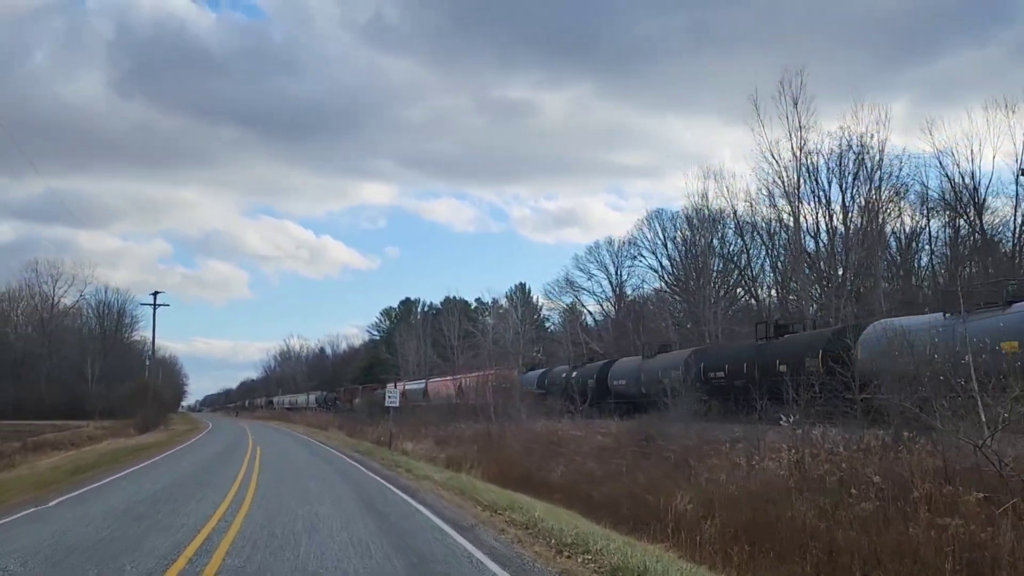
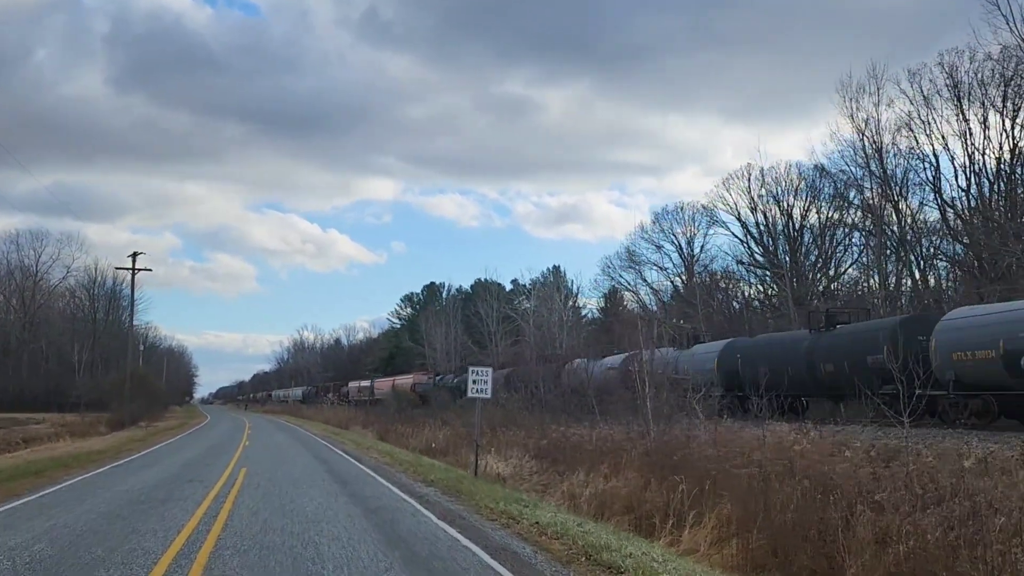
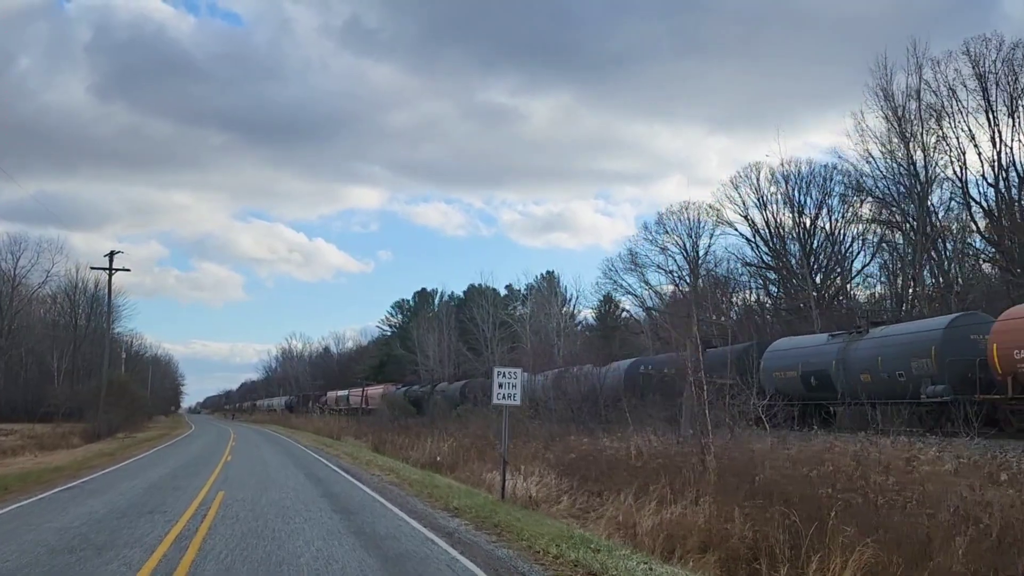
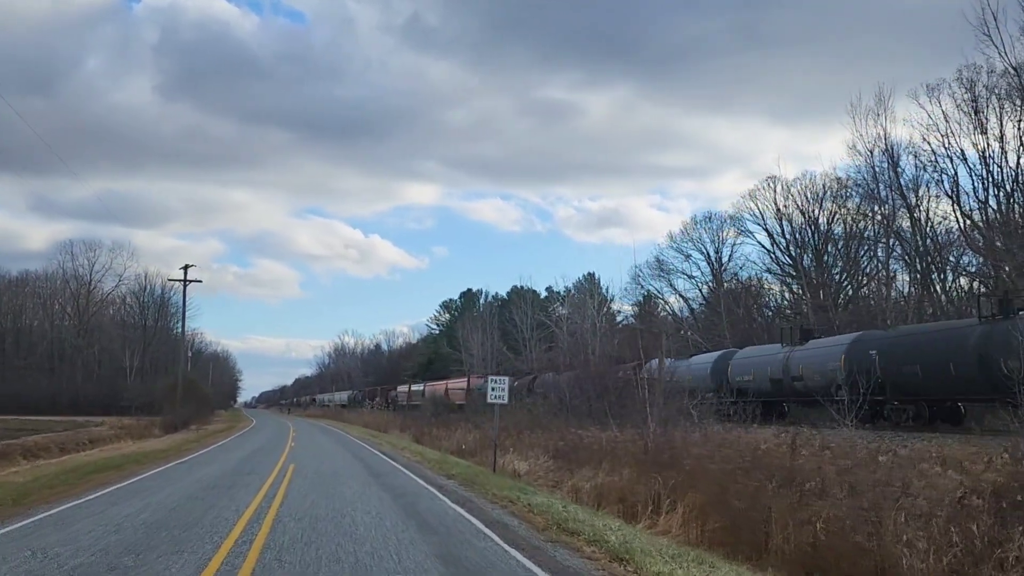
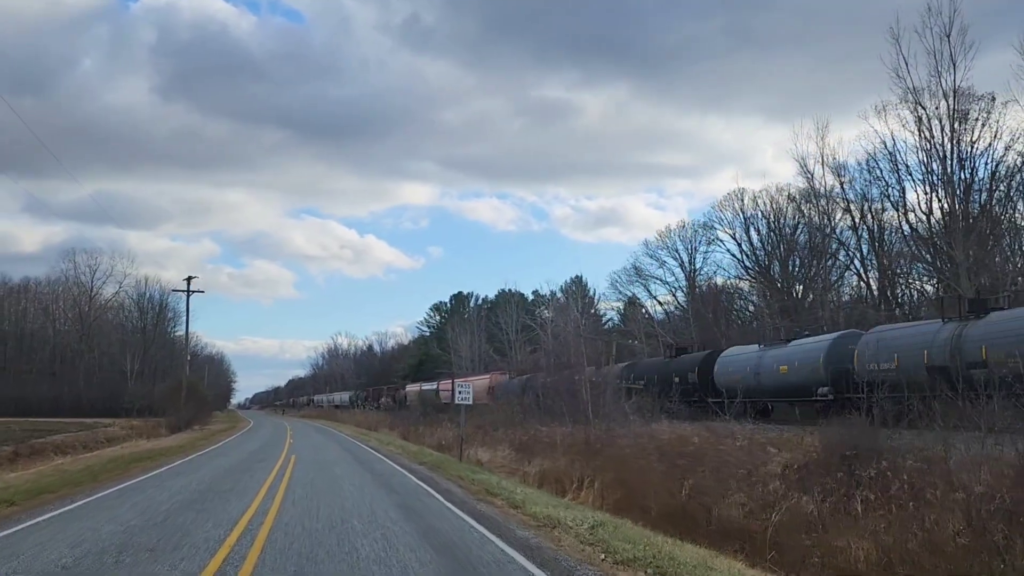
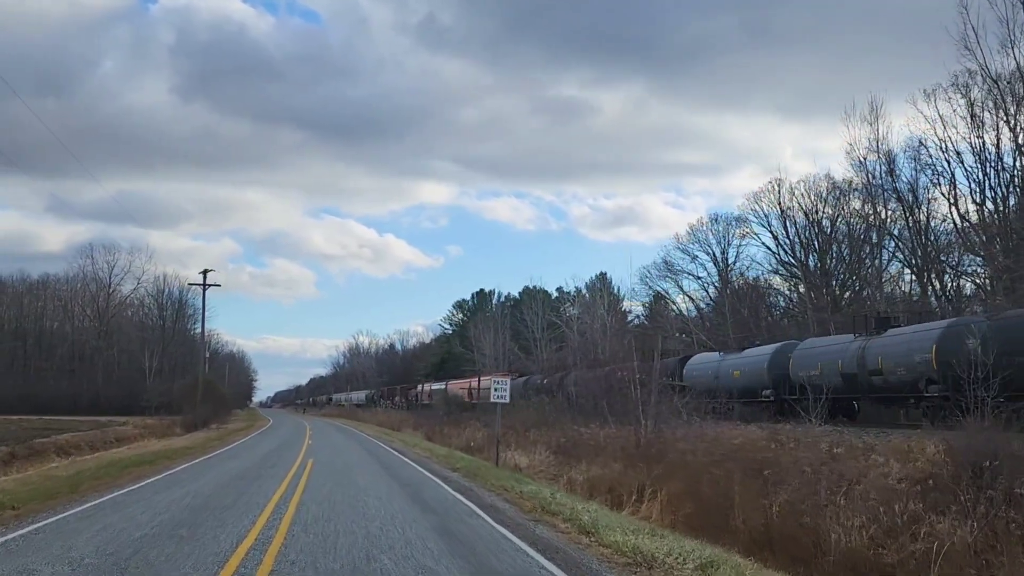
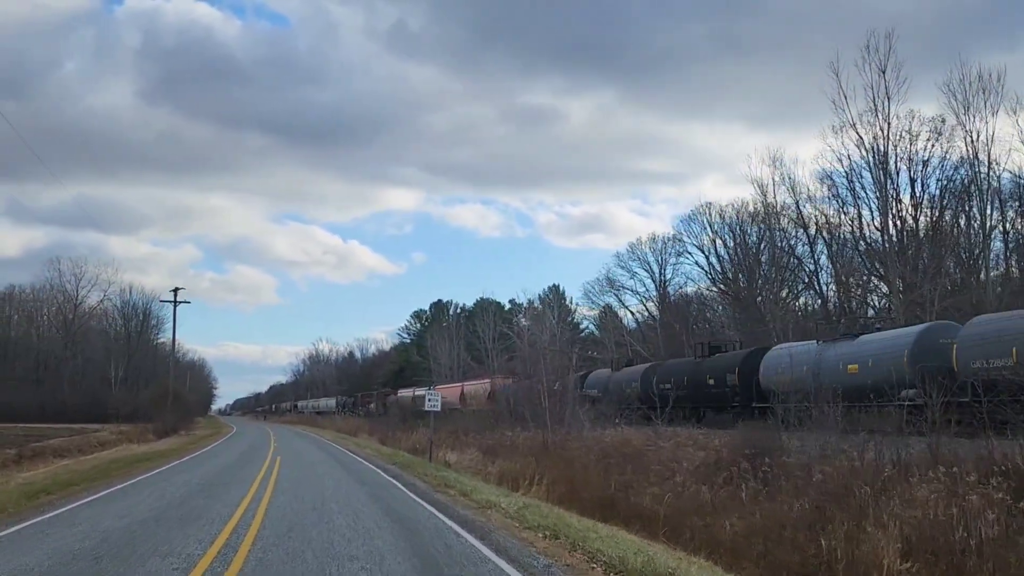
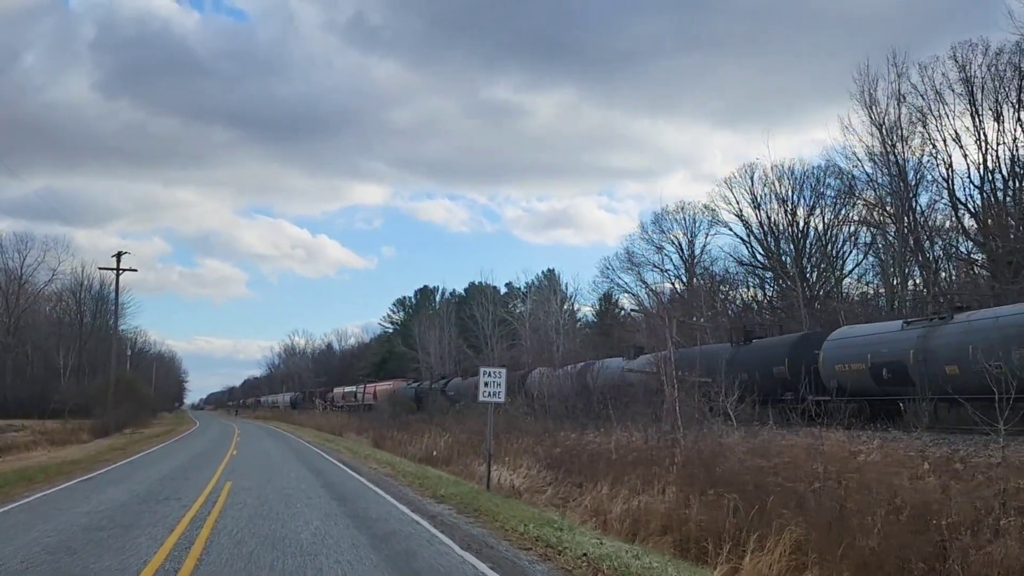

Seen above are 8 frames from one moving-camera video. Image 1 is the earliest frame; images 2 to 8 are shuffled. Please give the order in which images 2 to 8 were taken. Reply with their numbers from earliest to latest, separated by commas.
7, 5, 6, 4, 2, 8, 3
